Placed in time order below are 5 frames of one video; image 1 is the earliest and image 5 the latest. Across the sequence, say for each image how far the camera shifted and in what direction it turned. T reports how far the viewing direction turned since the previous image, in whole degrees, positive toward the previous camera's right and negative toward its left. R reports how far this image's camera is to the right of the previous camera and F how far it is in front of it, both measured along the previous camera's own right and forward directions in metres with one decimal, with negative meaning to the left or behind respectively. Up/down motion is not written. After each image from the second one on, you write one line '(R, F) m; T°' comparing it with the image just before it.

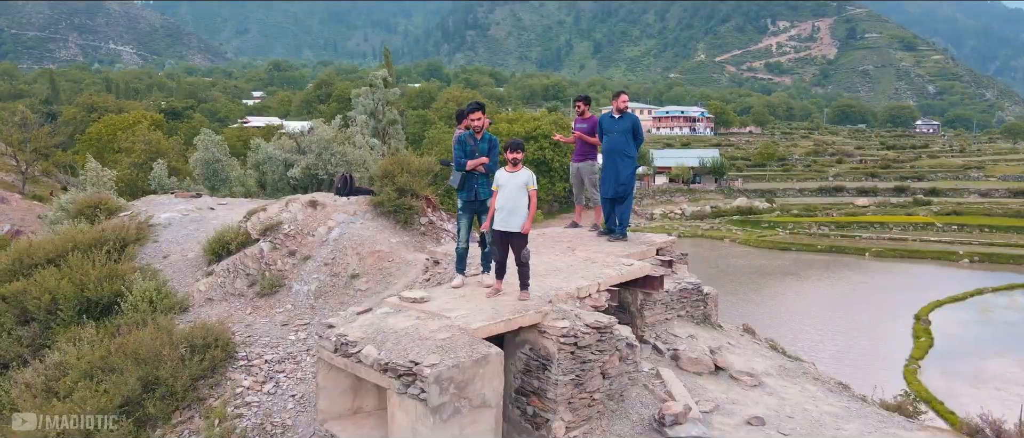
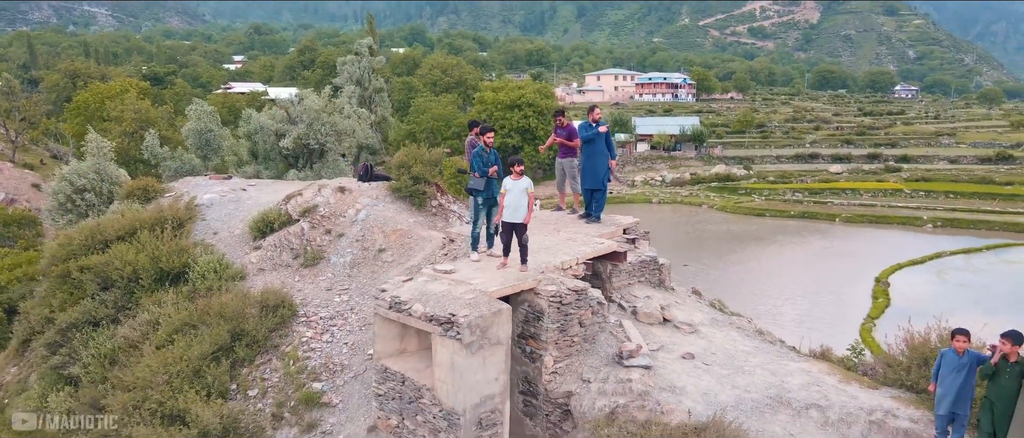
(-0.1, -1.3) m; +1°
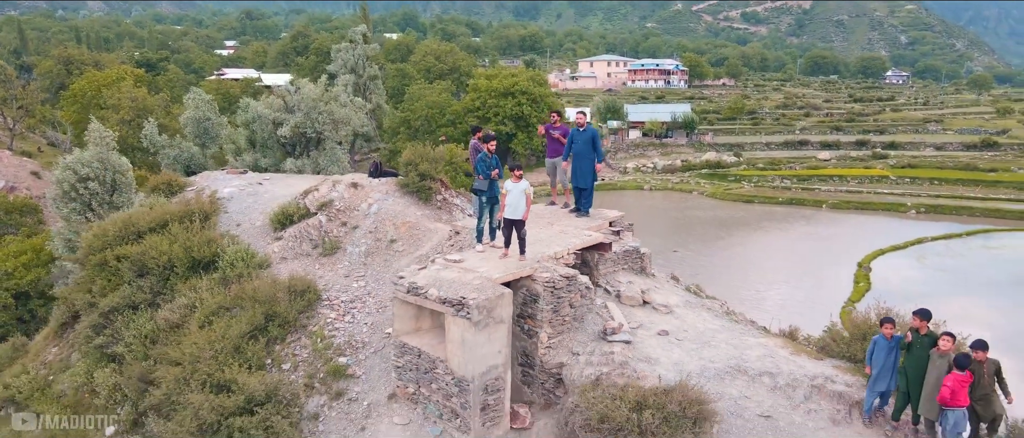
(-0.1, -0.8) m; +1°
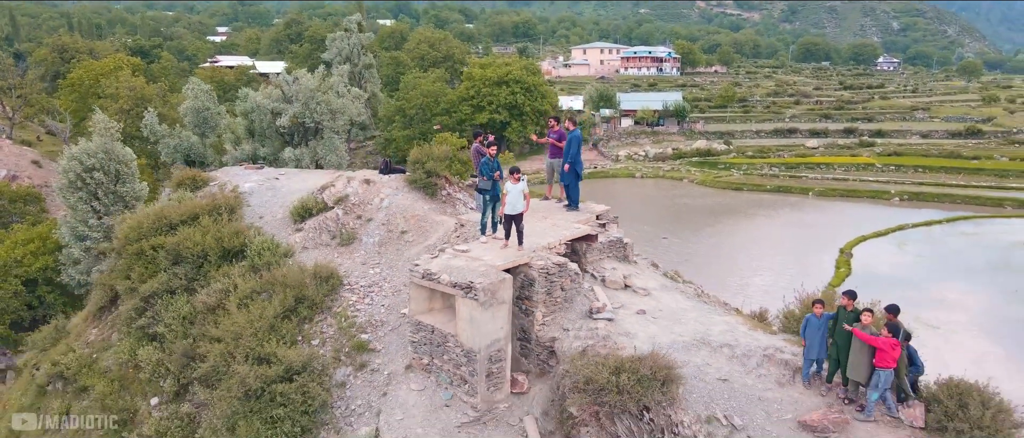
(-0.1, -0.9) m; +1°
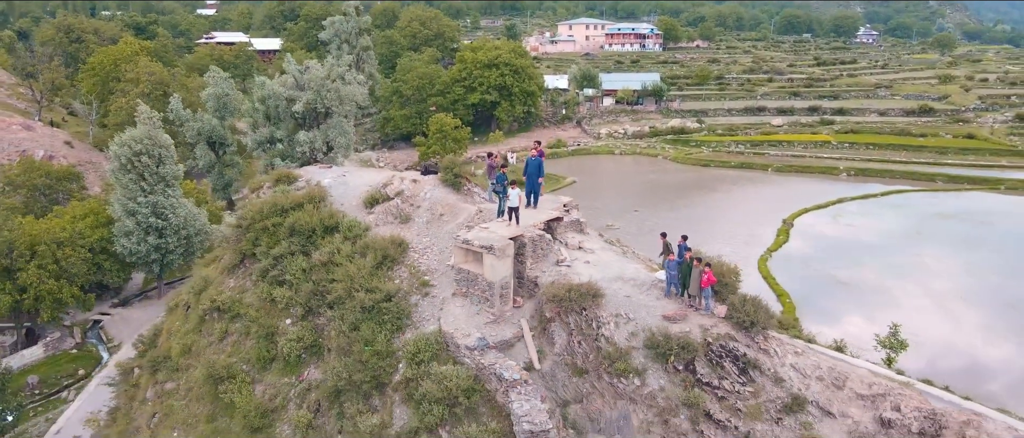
(-0.2, -4.7) m; +1°
